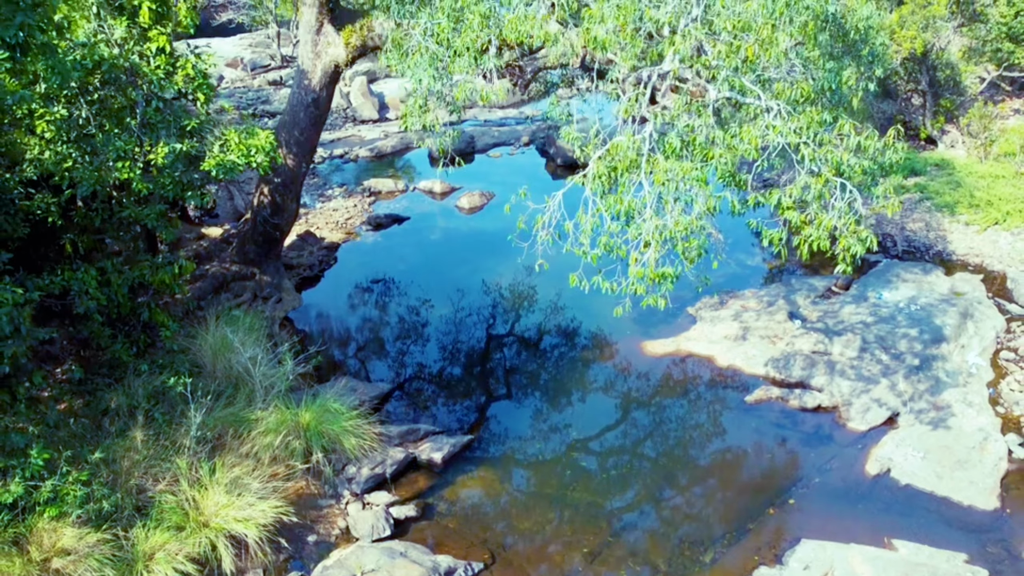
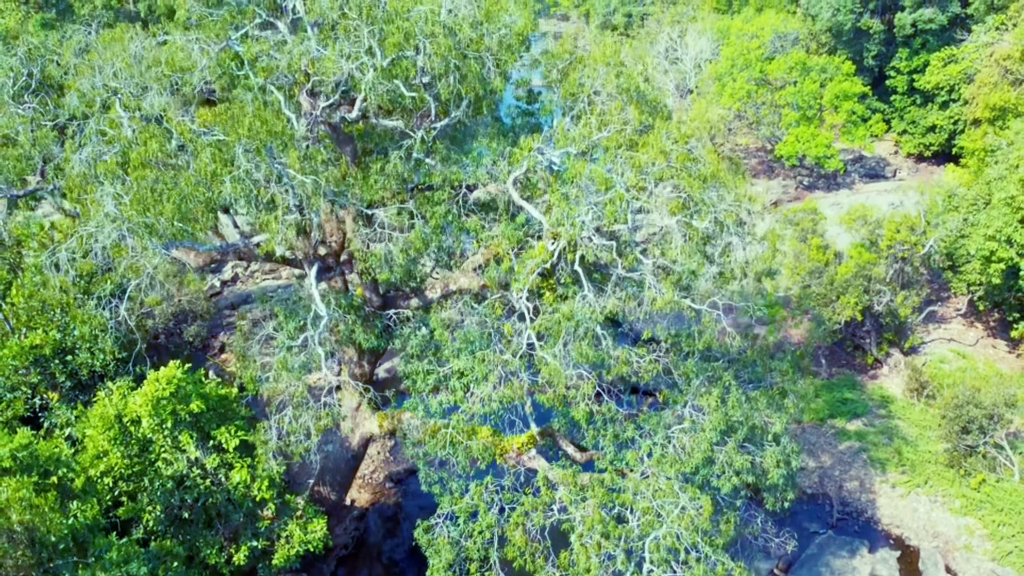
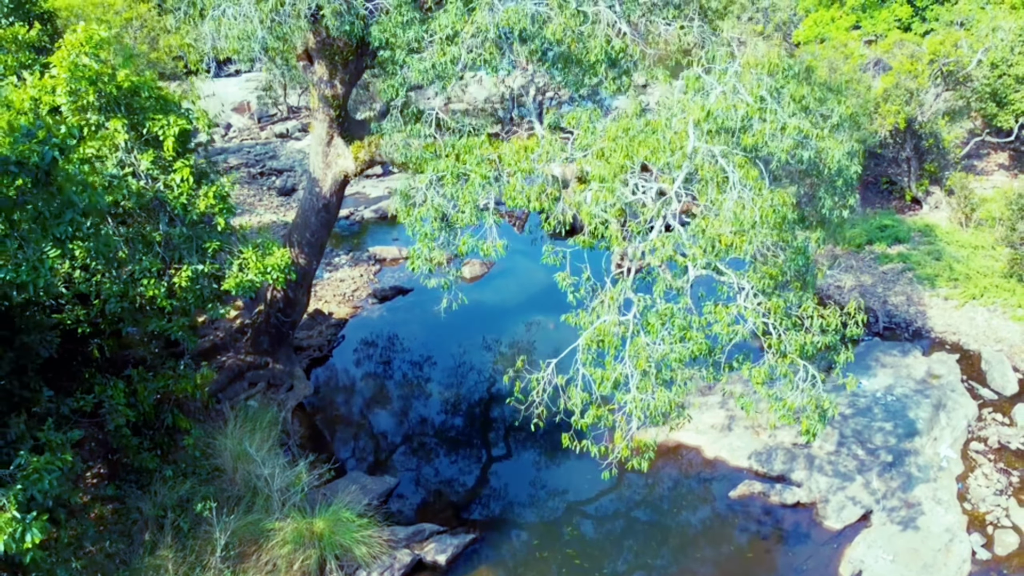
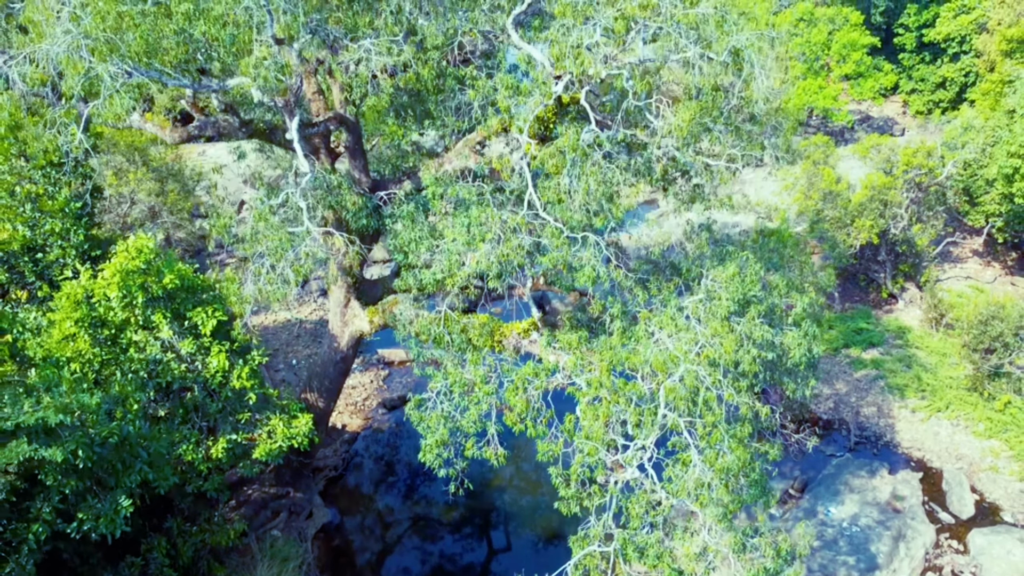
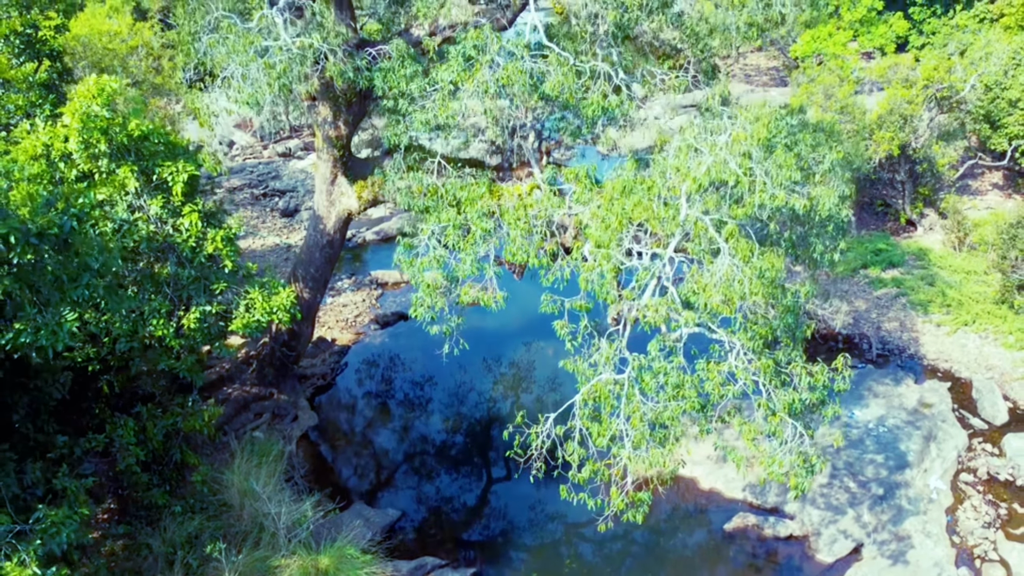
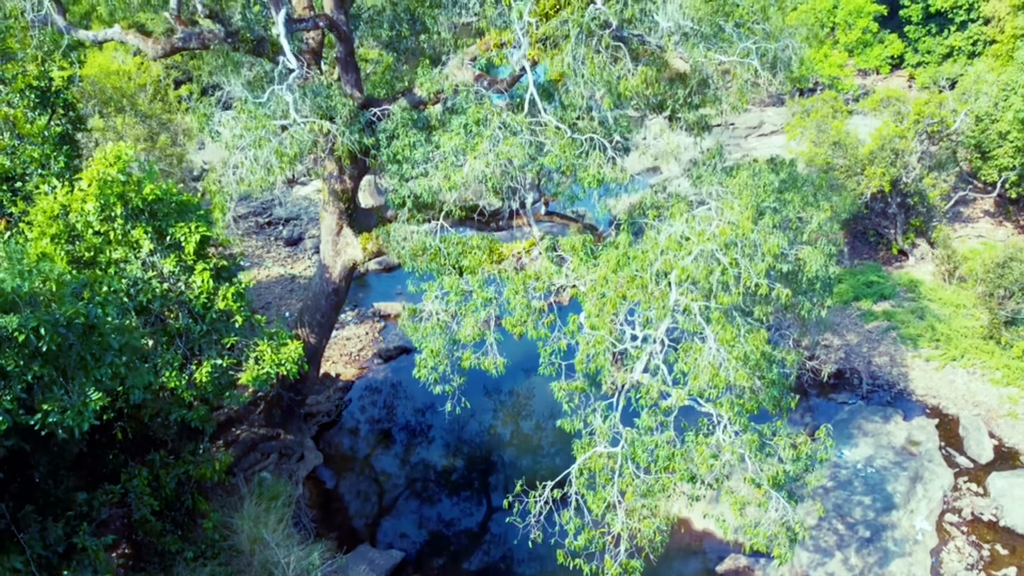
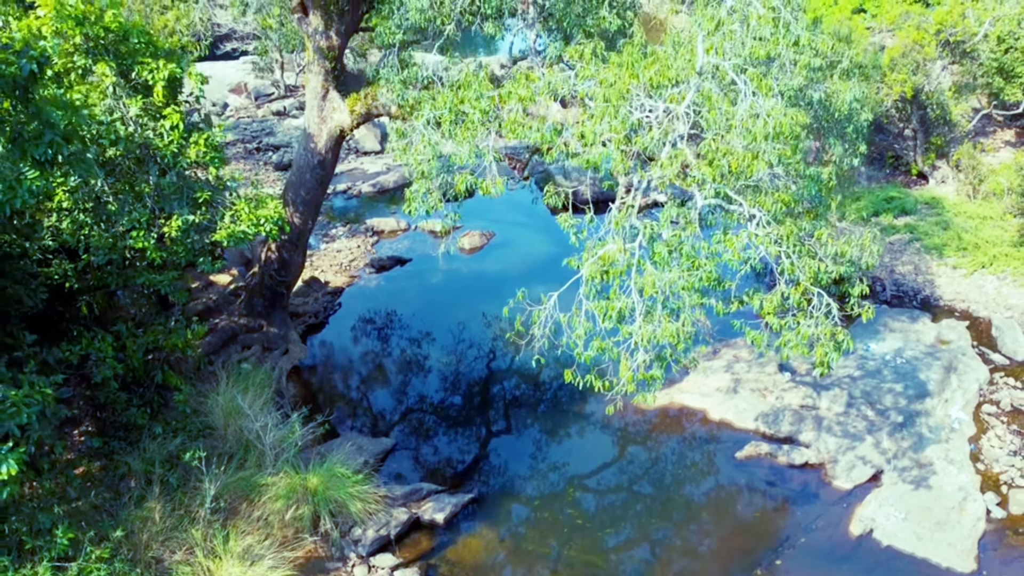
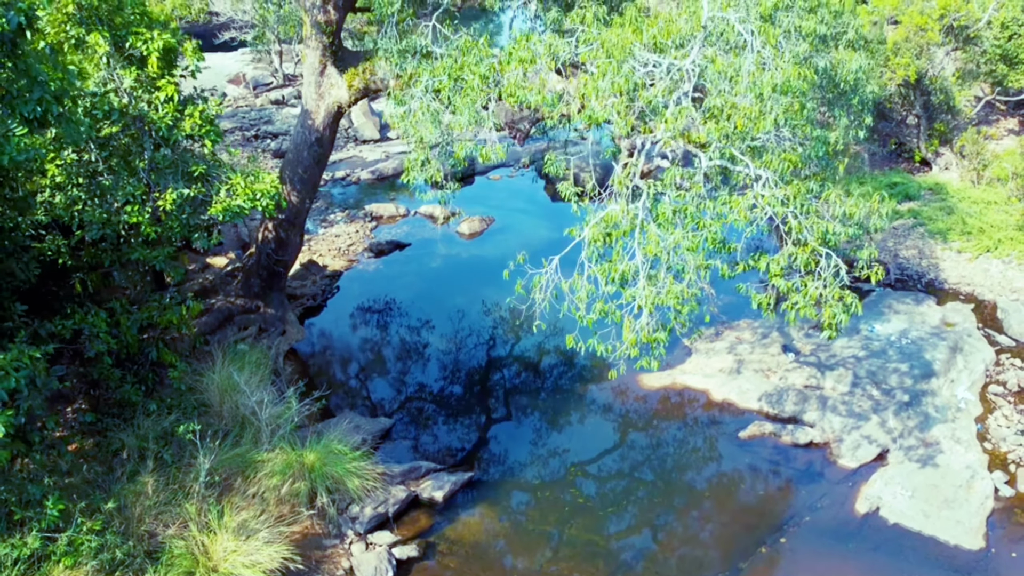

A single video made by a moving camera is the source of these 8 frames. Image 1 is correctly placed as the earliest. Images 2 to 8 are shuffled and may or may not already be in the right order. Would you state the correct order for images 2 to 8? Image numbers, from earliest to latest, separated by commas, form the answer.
8, 7, 3, 5, 6, 4, 2
